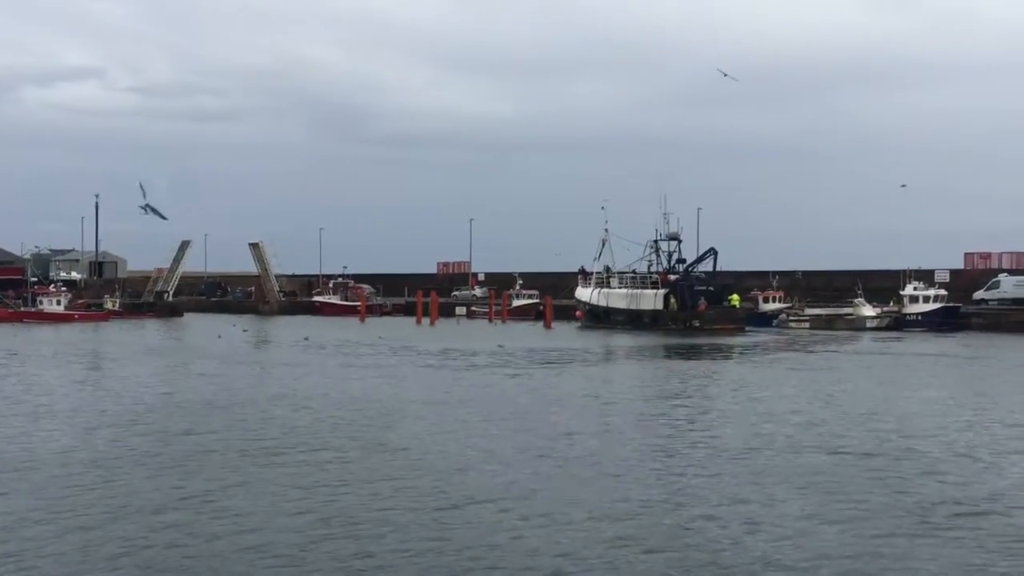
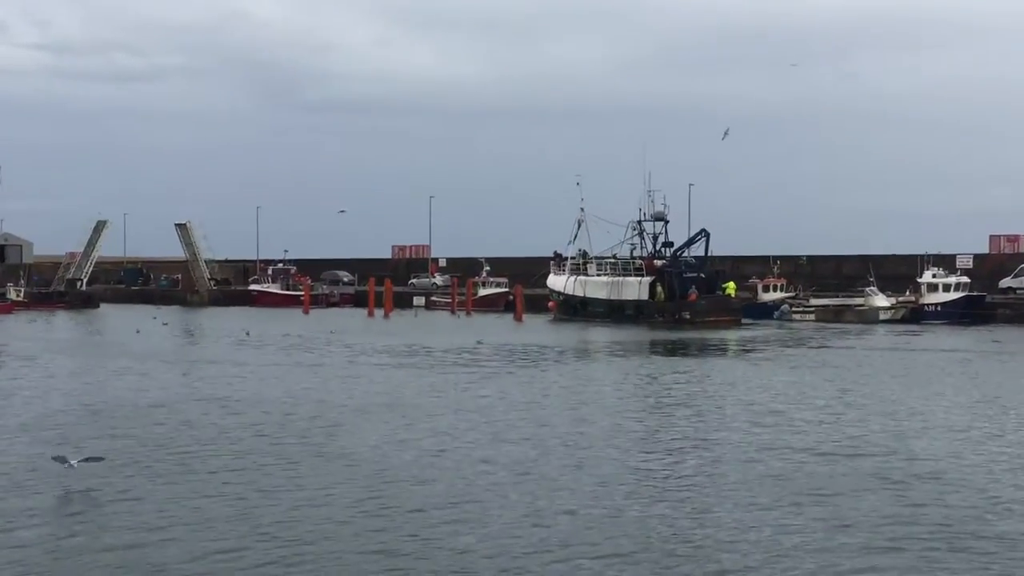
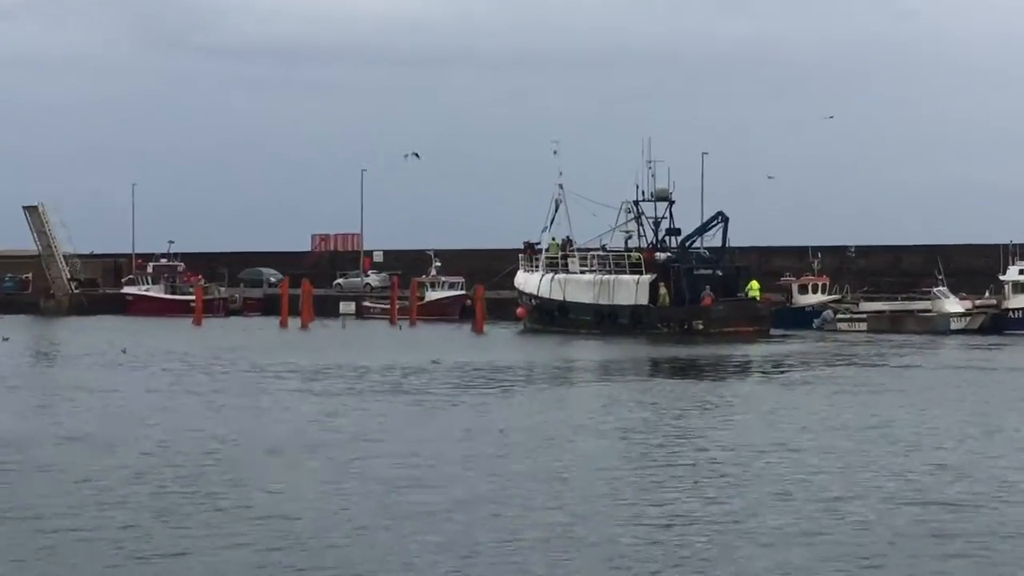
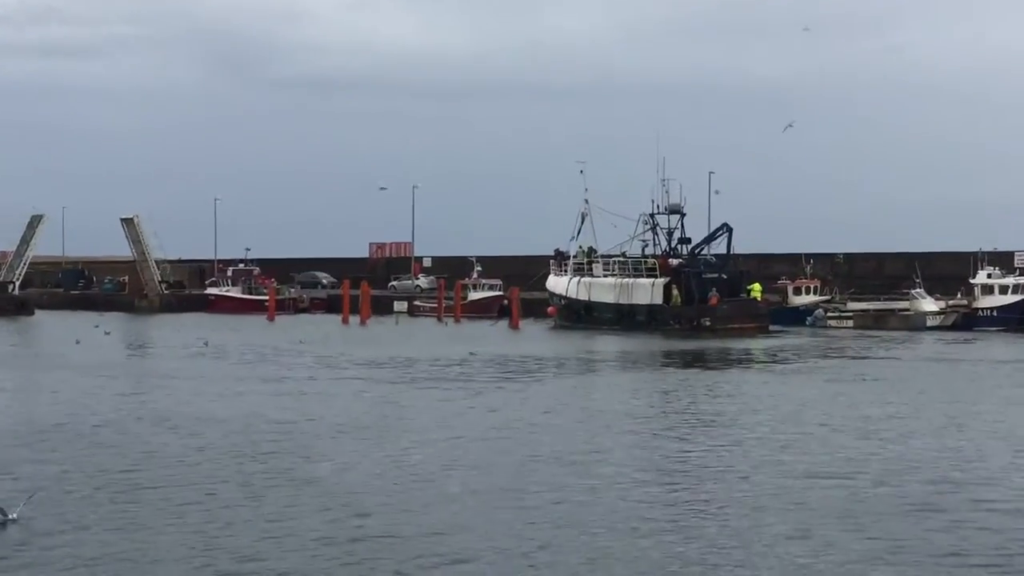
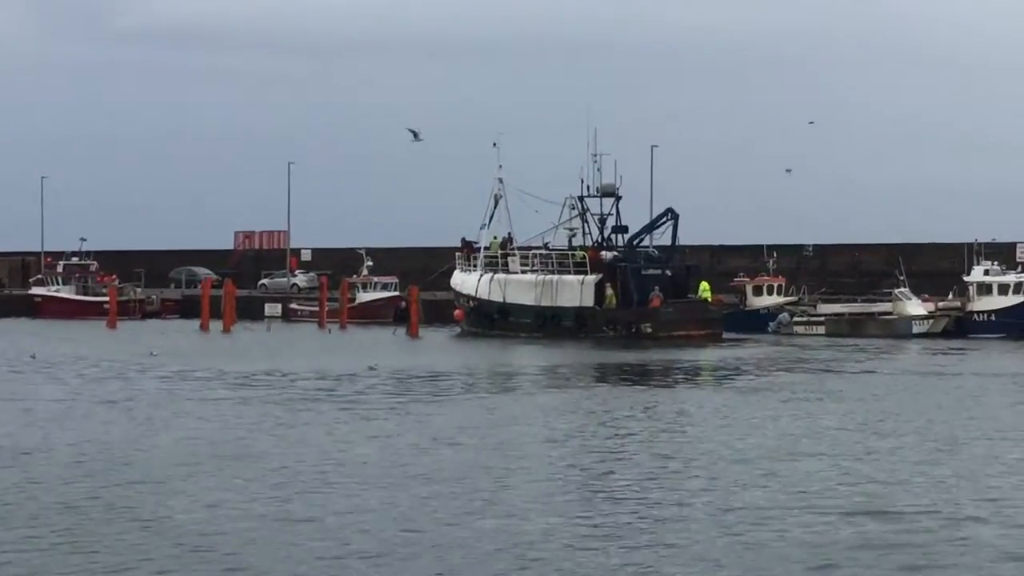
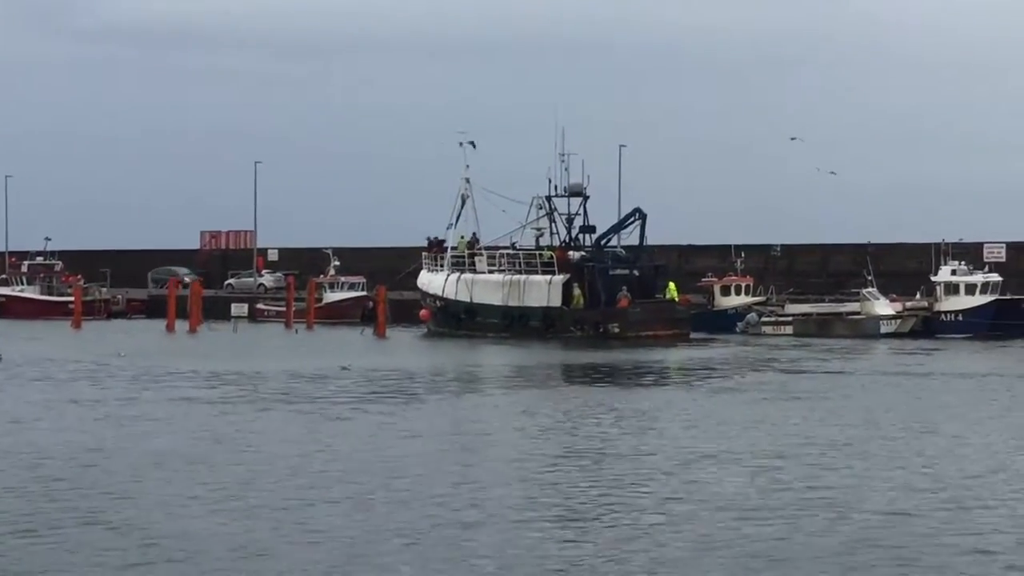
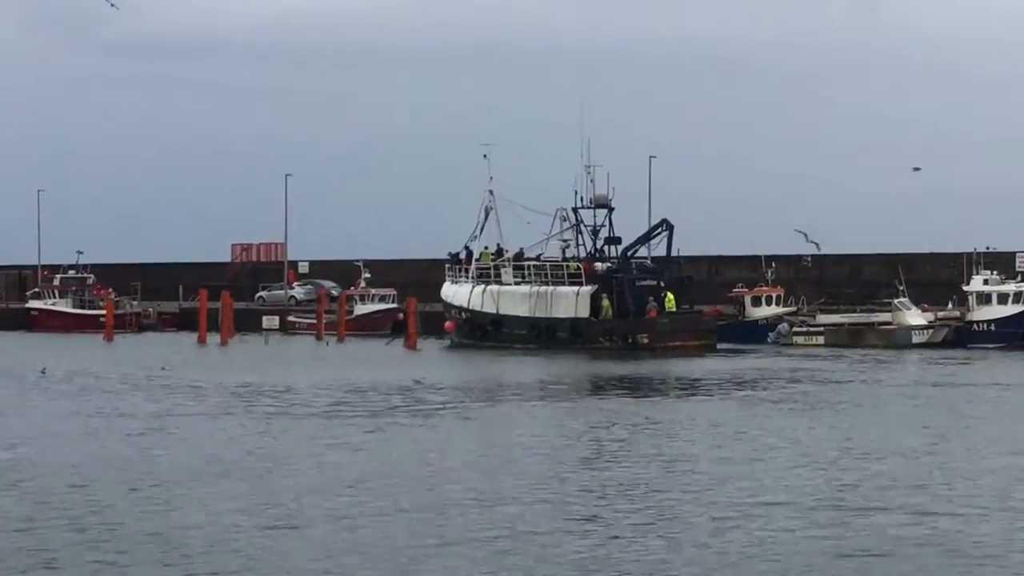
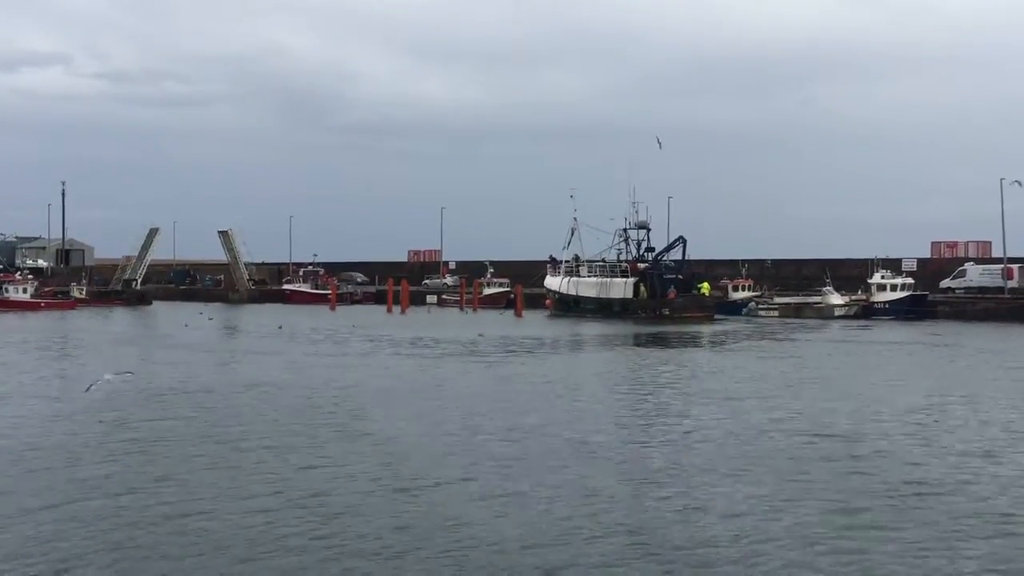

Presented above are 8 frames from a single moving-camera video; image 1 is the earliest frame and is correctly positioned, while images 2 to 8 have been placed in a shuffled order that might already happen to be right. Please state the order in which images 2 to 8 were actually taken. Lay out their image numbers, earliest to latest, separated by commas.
8, 2, 4, 3, 5, 6, 7
